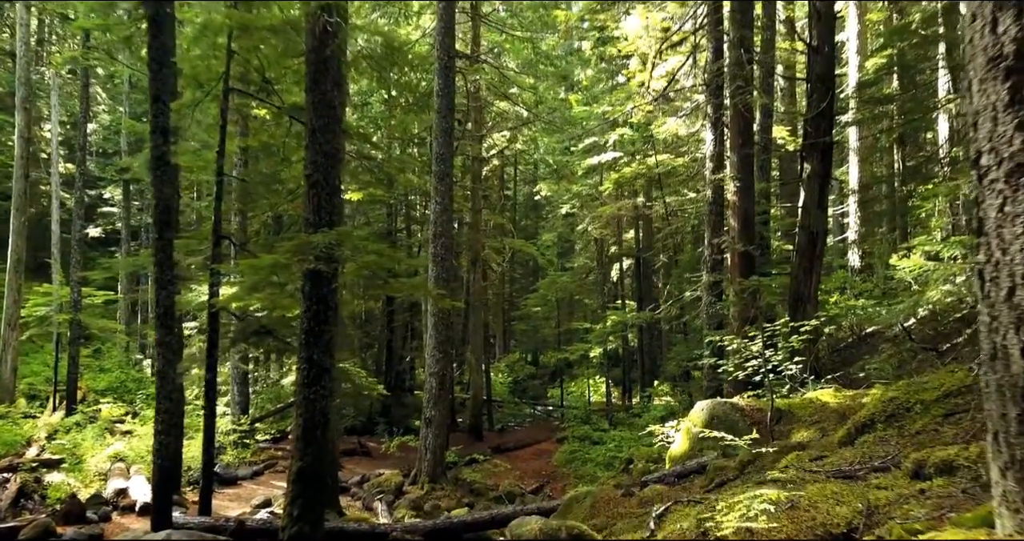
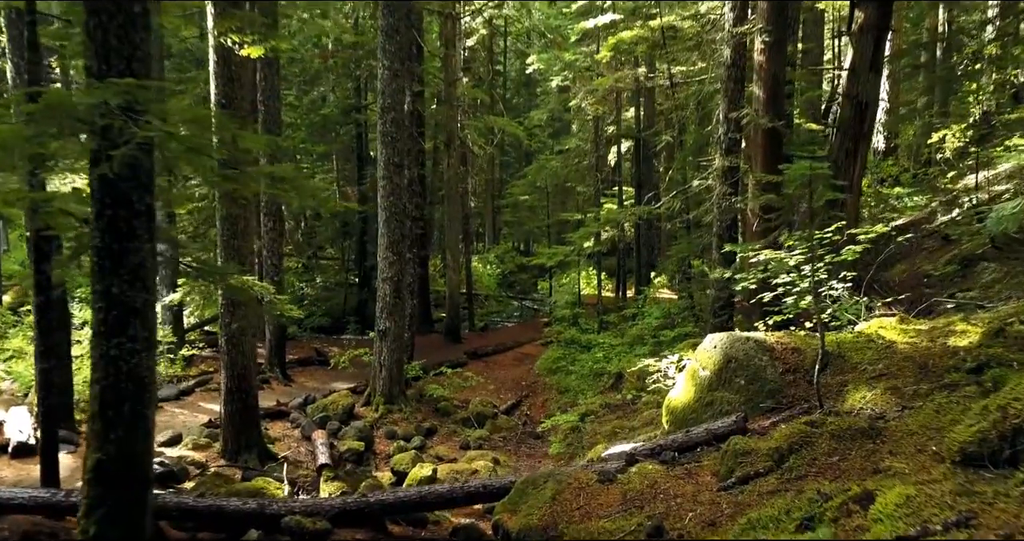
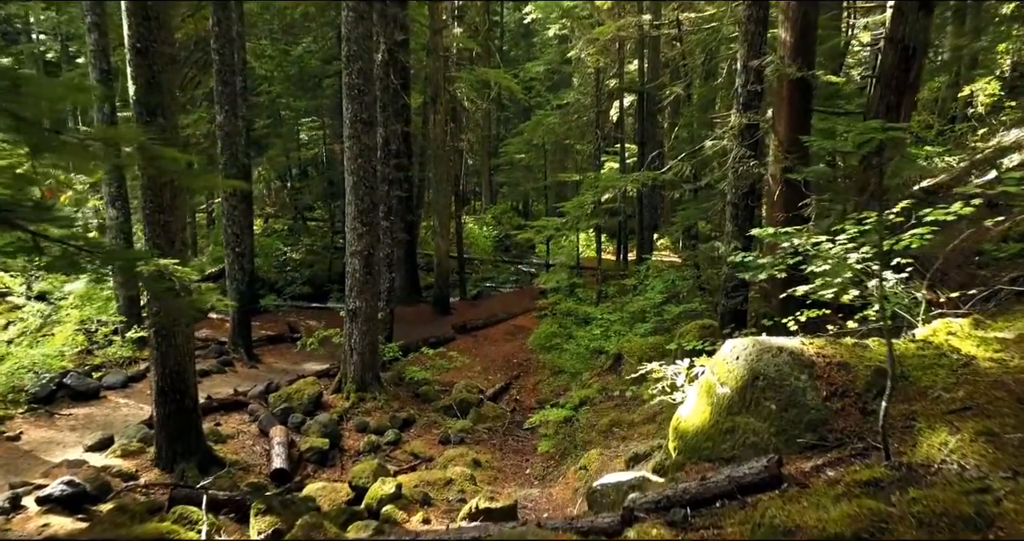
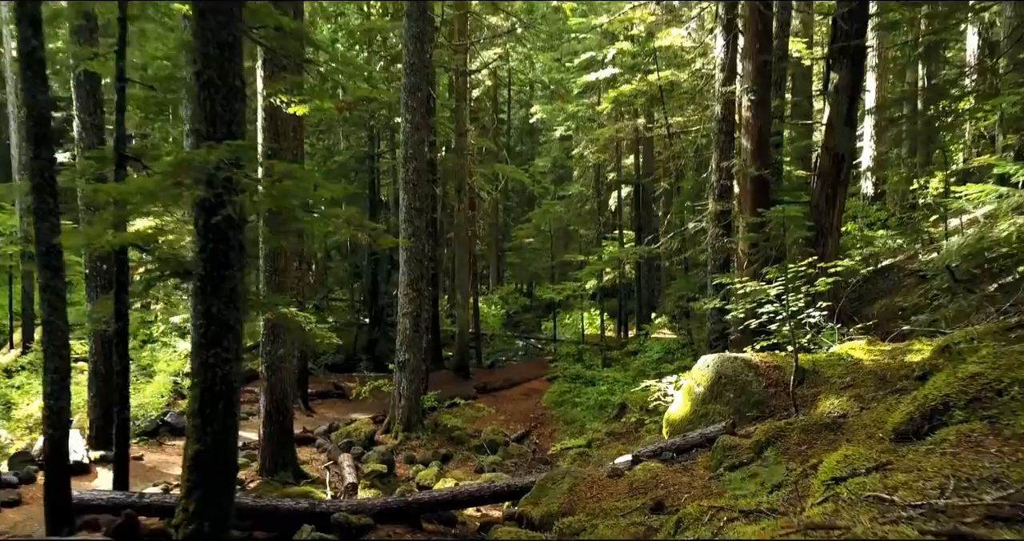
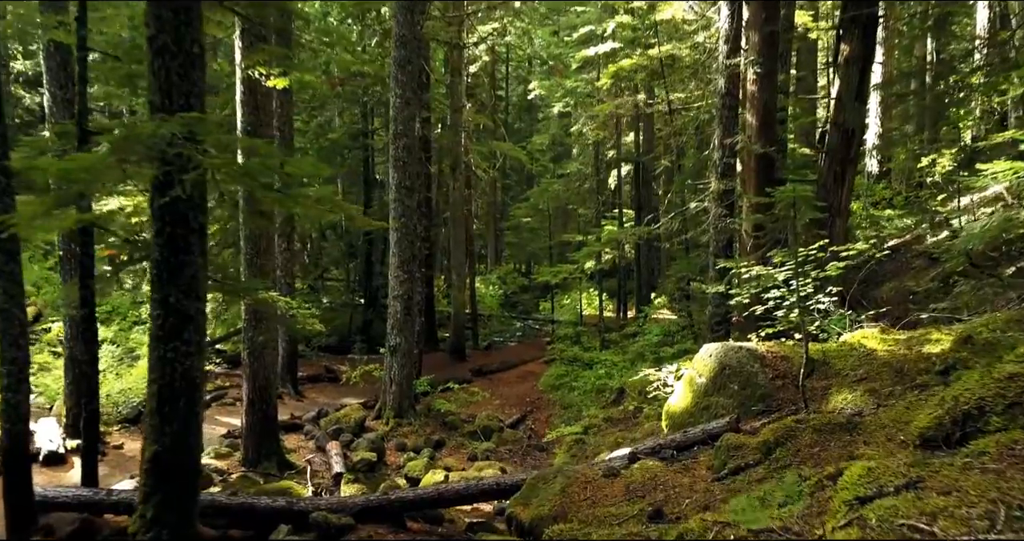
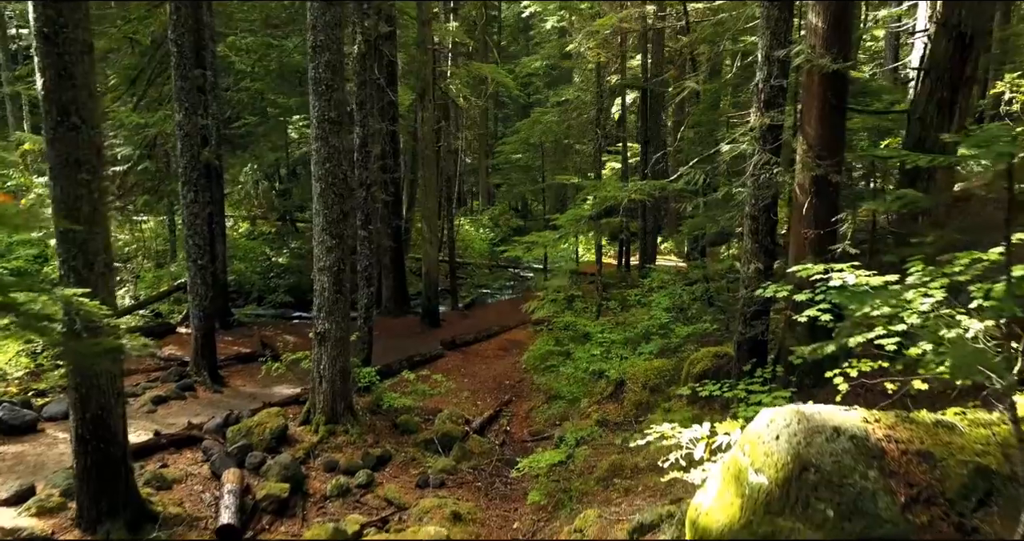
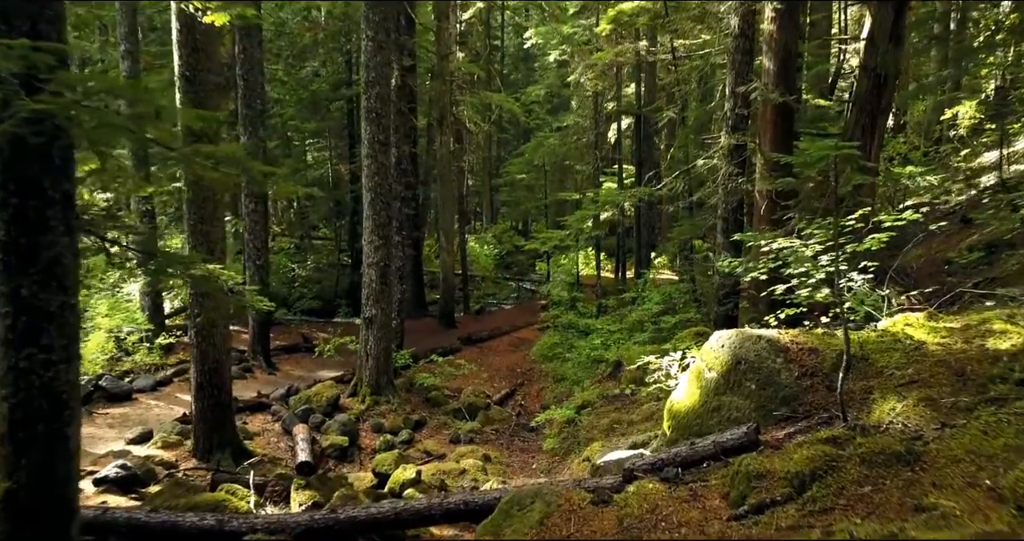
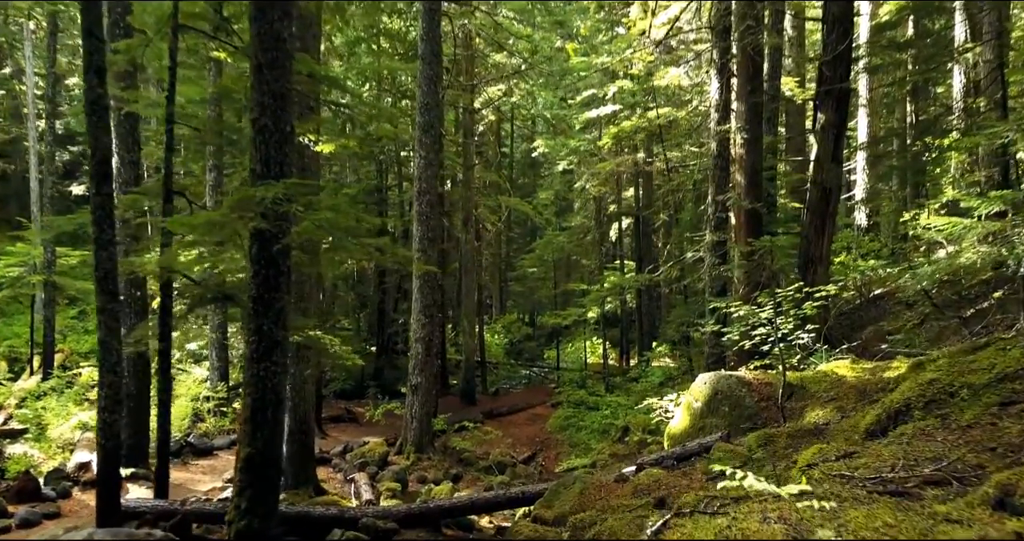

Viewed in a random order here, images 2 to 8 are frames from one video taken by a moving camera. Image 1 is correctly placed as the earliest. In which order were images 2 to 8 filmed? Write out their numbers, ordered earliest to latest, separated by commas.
8, 4, 5, 2, 7, 3, 6
